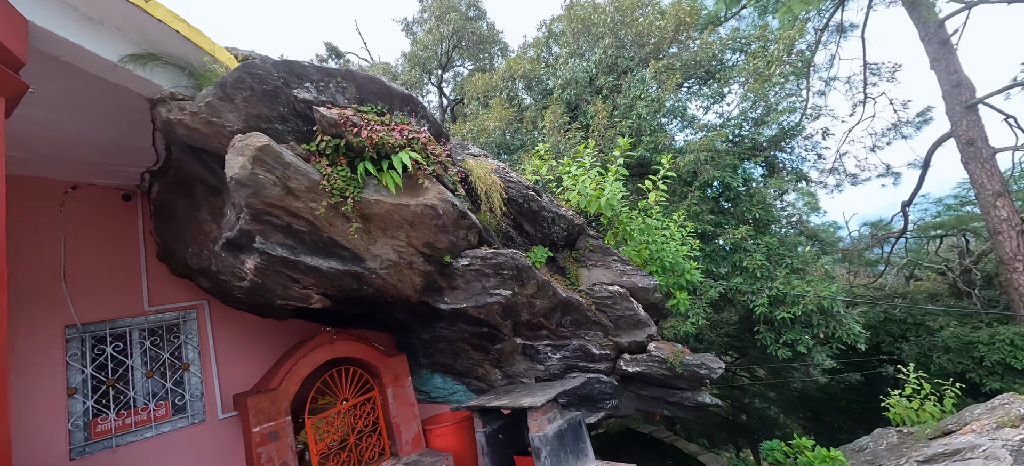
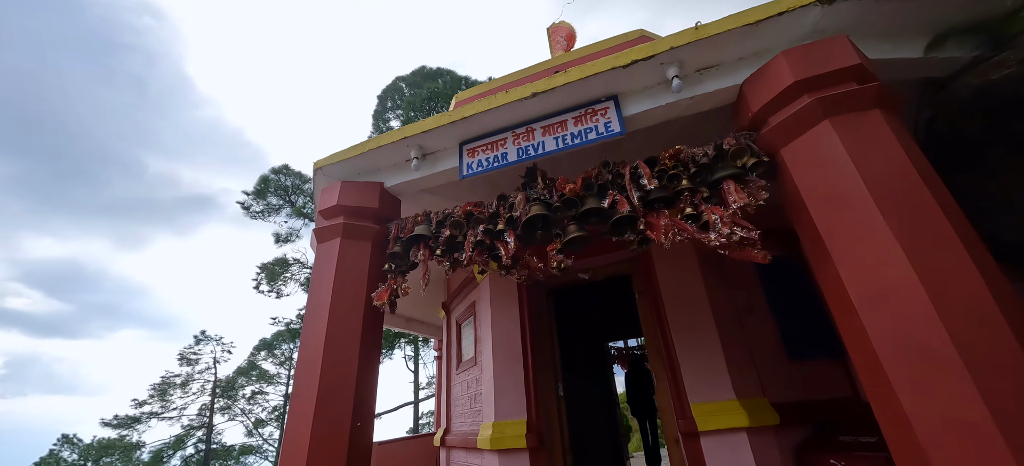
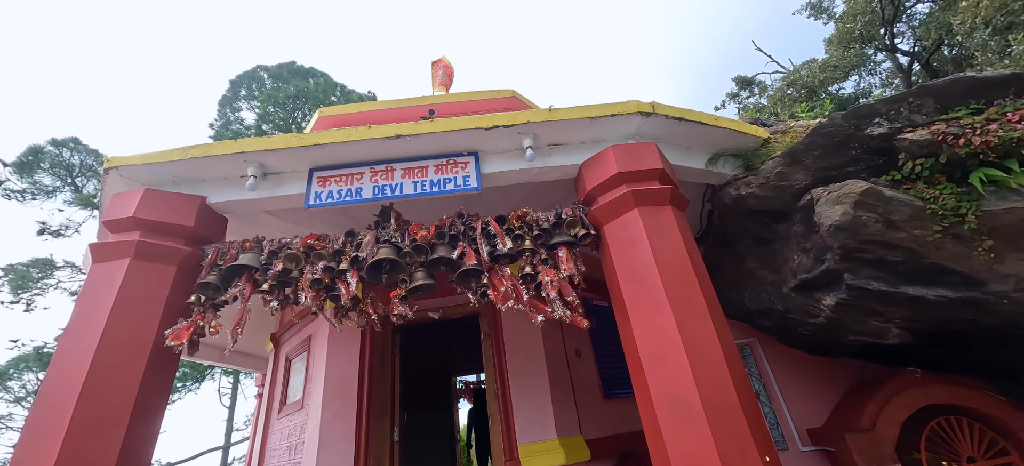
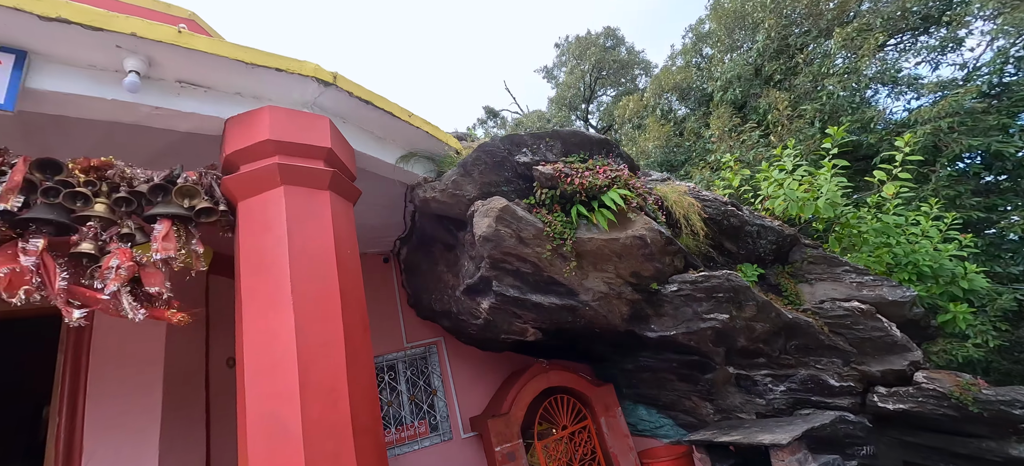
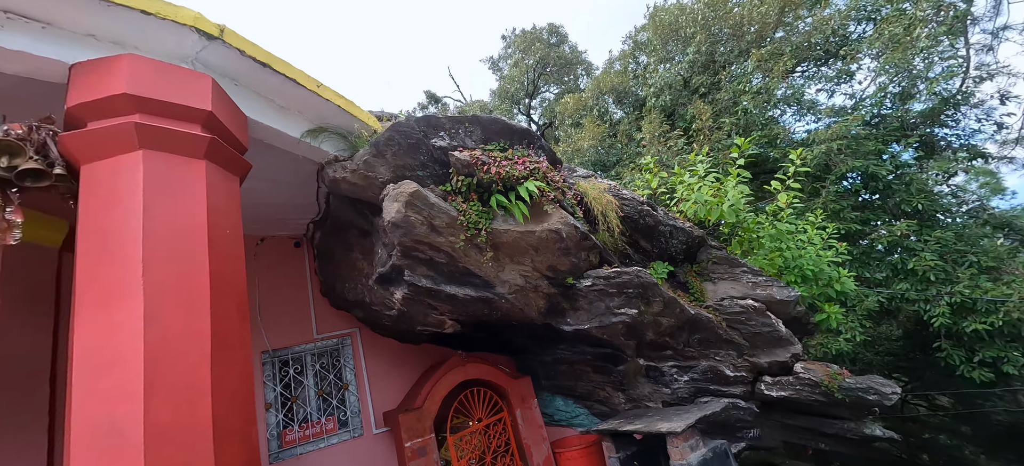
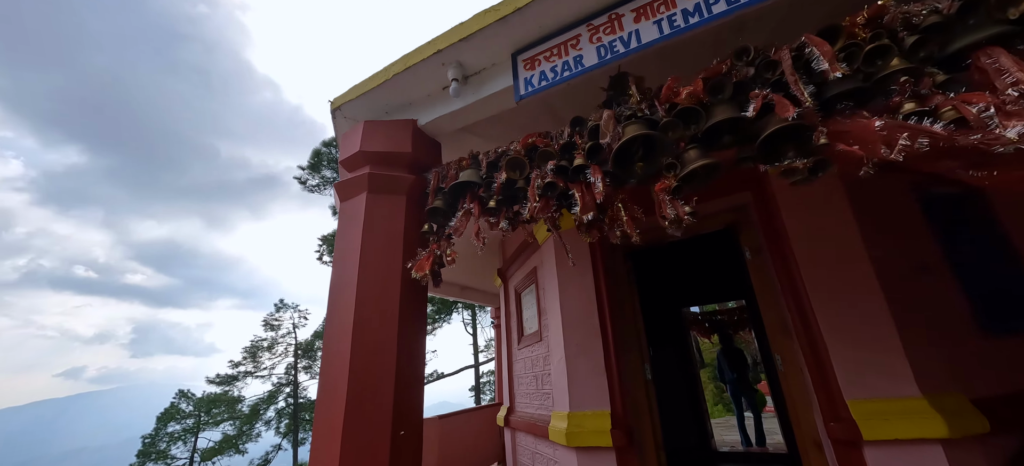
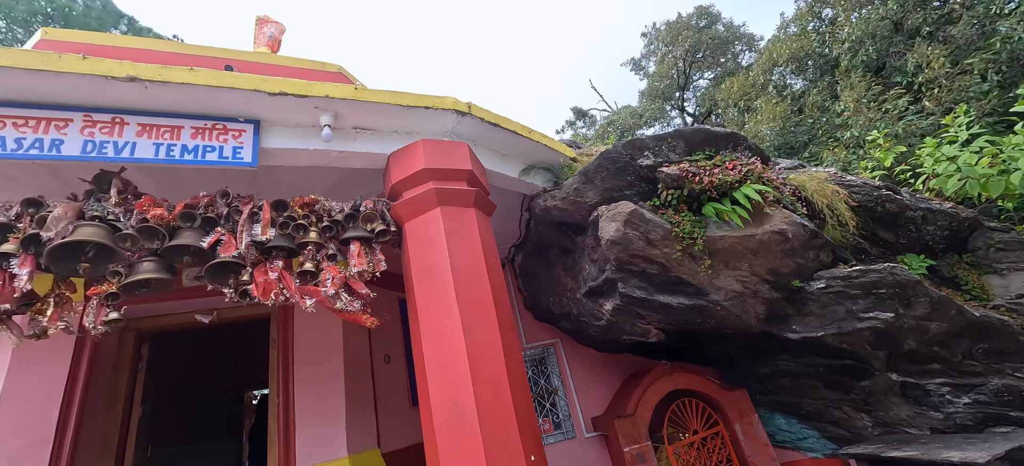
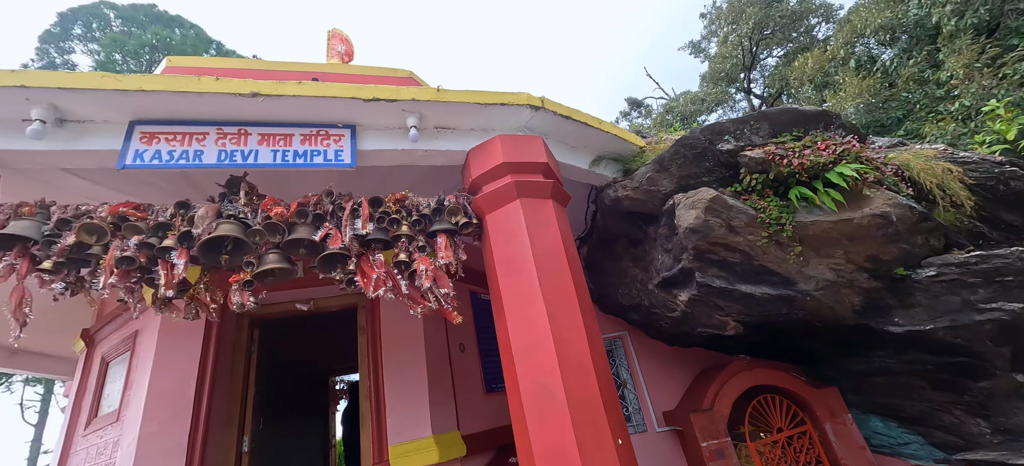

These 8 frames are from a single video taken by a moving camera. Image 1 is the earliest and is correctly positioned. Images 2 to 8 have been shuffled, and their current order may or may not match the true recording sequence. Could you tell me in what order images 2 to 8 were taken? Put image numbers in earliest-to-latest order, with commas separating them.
5, 4, 7, 8, 3, 2, 6
